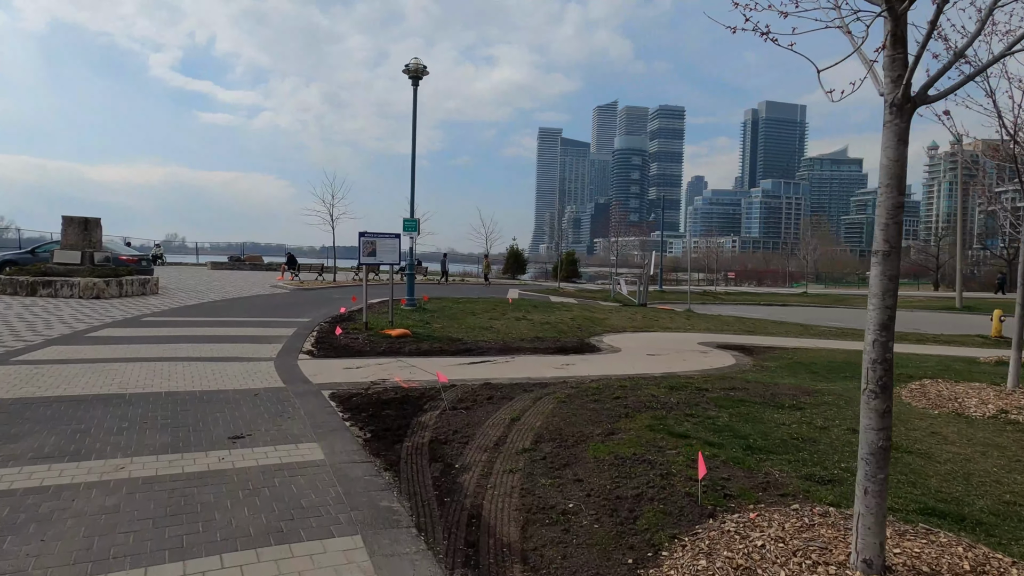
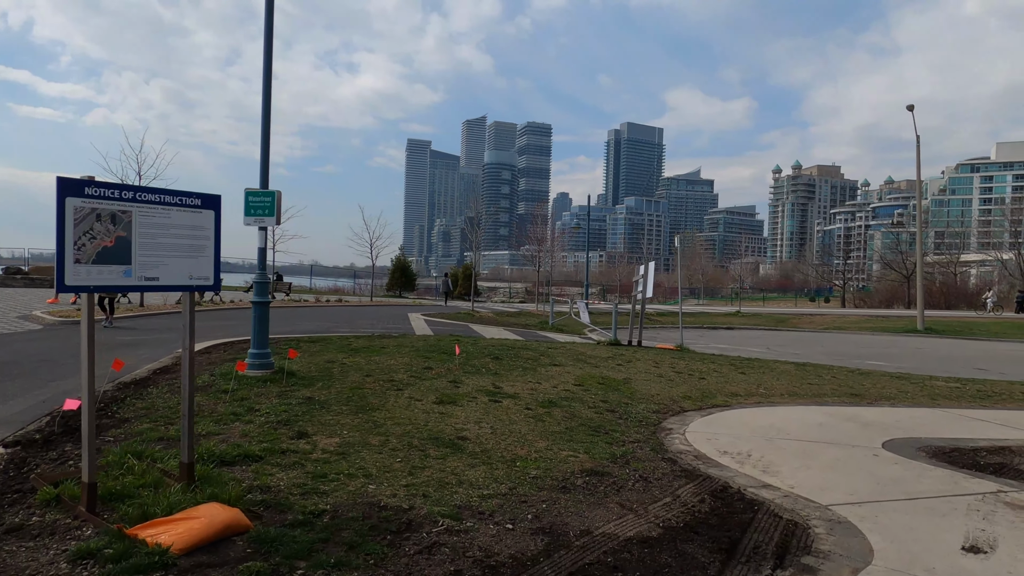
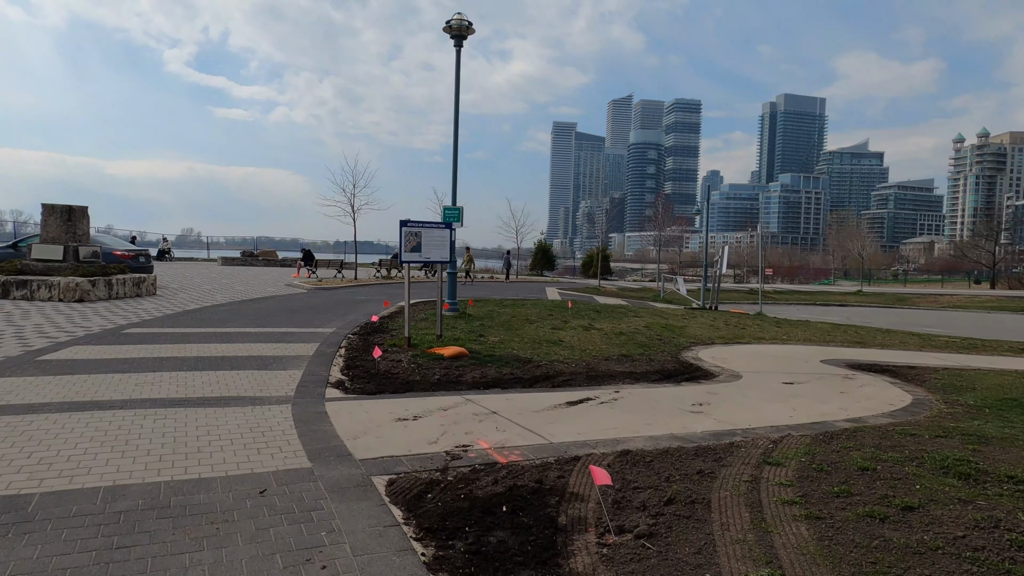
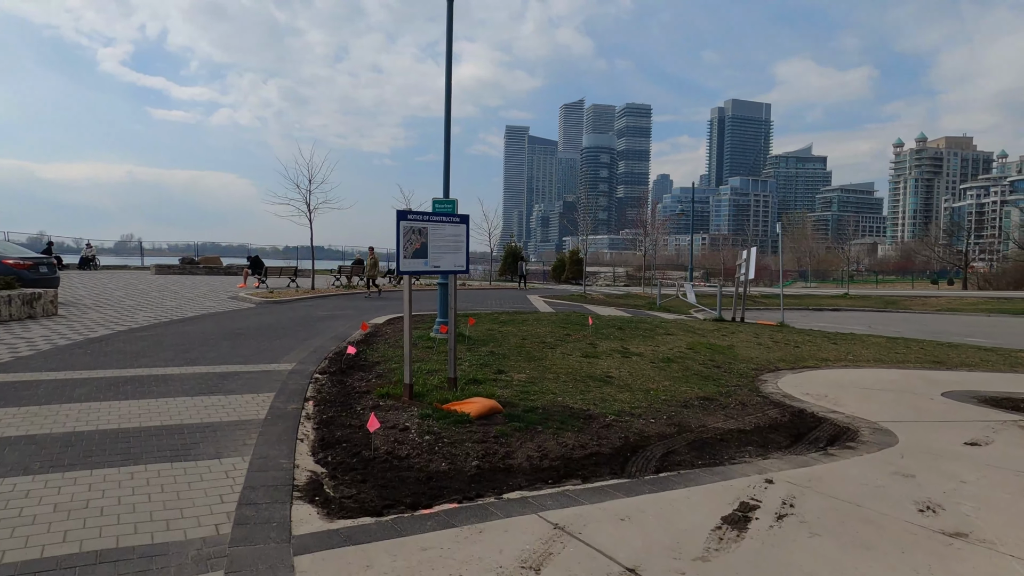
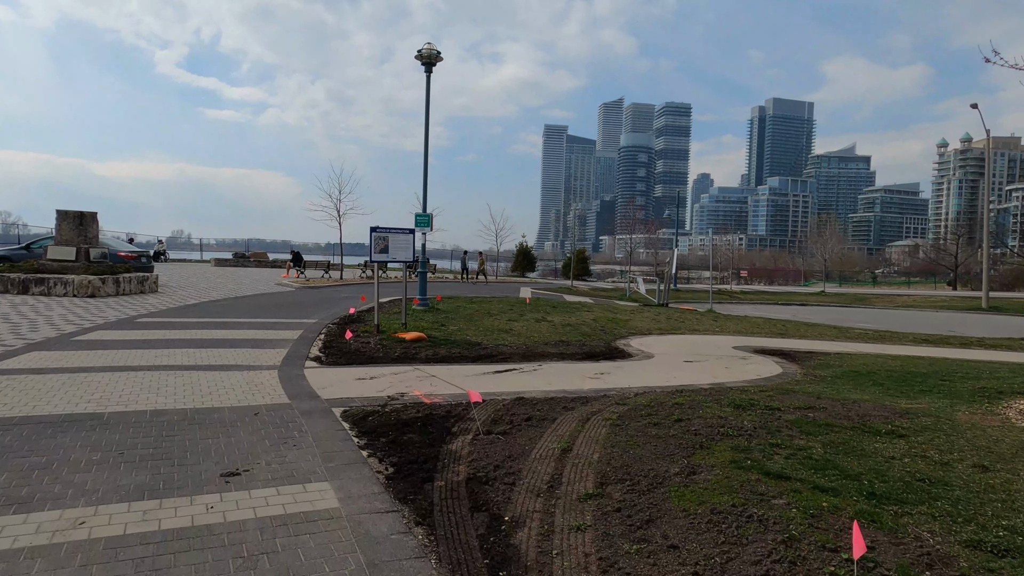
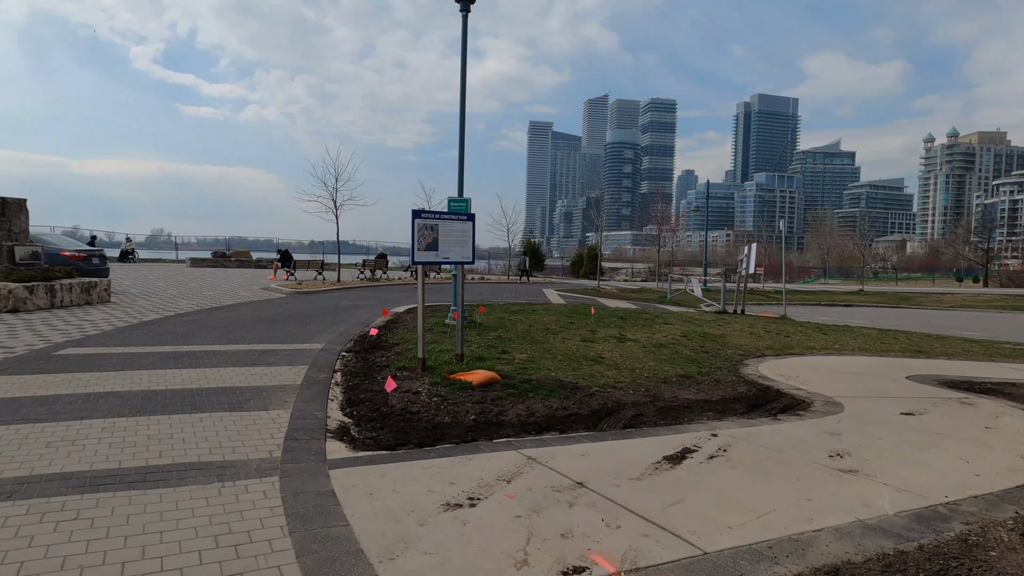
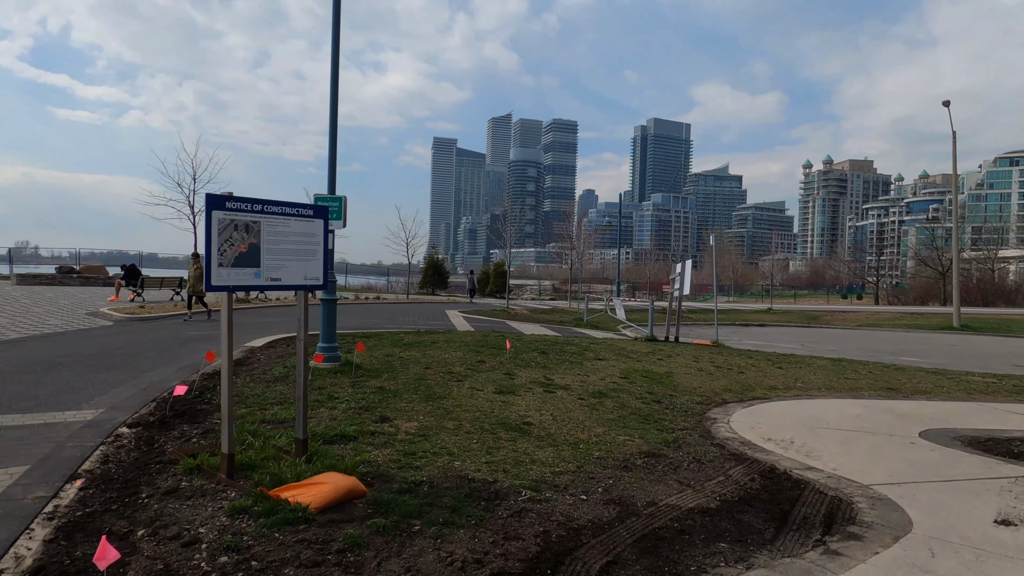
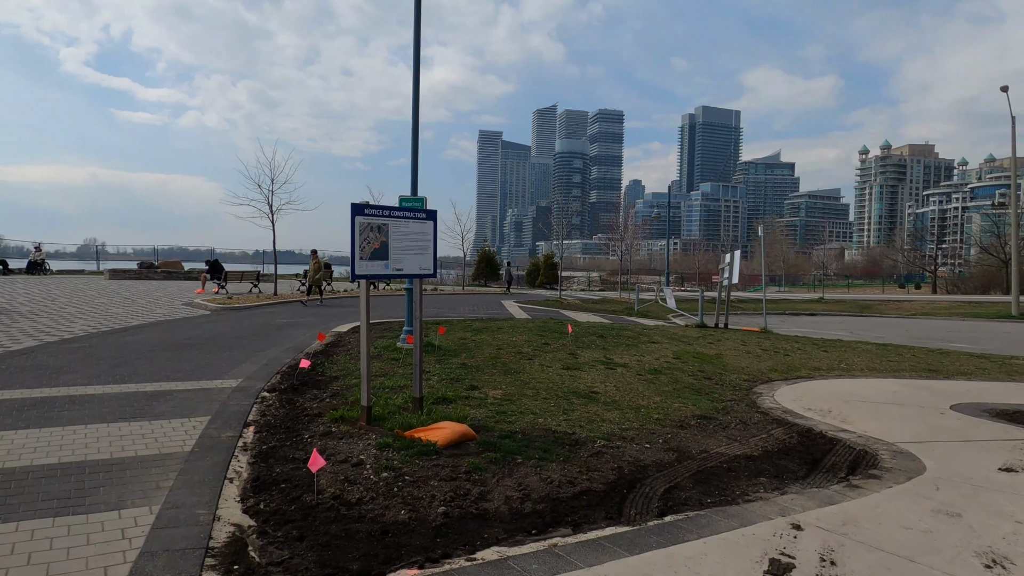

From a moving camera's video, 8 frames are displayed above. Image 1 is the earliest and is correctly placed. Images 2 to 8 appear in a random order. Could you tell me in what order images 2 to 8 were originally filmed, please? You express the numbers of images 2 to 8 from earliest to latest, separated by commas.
5, 3, 6, 4, 8, 7, 2
